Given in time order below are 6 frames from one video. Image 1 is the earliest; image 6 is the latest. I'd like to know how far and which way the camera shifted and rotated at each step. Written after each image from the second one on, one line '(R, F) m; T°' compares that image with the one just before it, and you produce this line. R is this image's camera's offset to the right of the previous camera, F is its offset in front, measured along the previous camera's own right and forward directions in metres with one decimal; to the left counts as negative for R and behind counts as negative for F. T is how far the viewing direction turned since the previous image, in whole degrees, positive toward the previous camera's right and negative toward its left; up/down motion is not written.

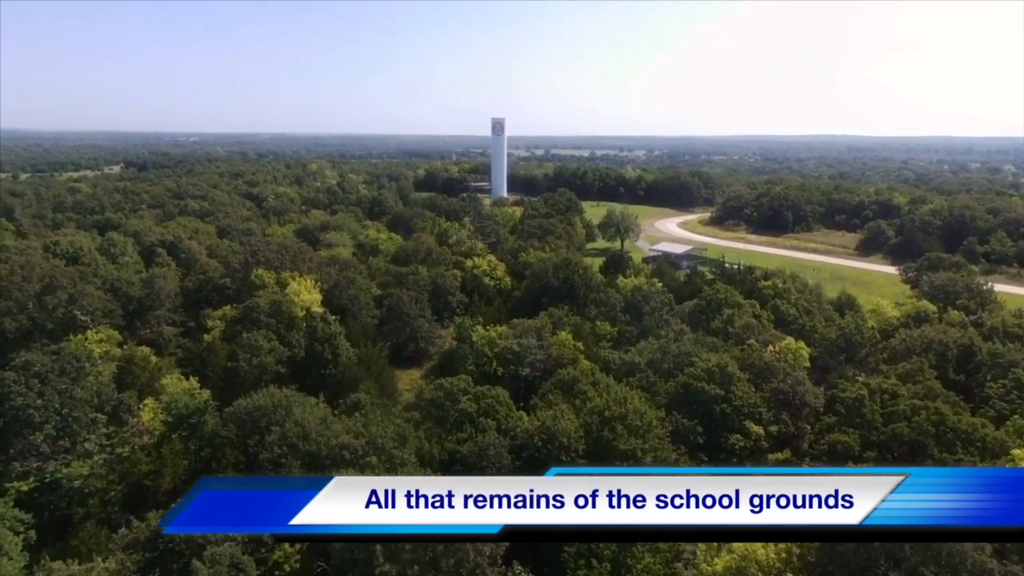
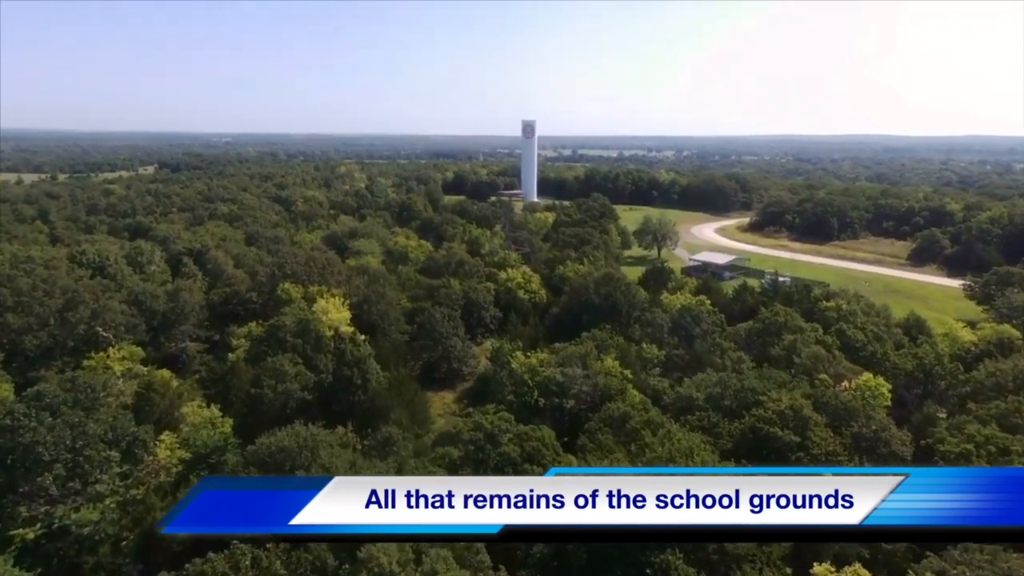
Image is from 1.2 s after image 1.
(-0.6, +1.8) m; -2°
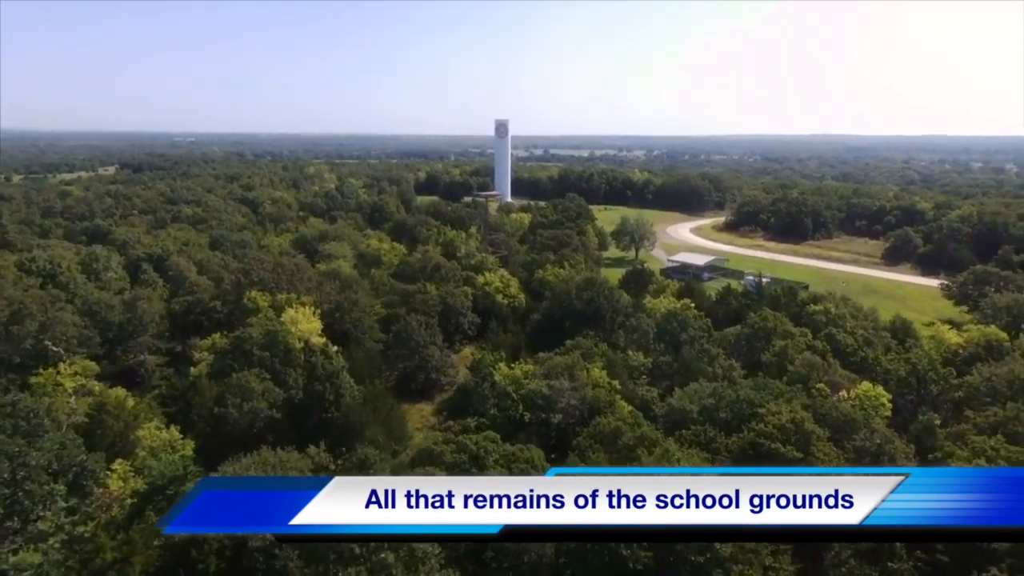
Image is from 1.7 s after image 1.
(-0.3, +1.2) m; +2°
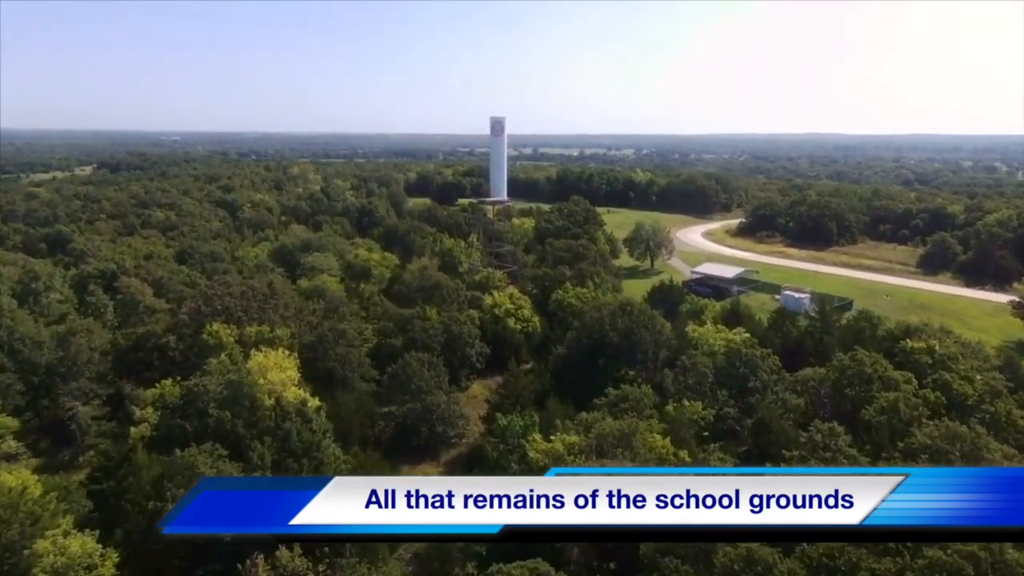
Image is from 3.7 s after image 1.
(-1.3, +5.3) m; +1°
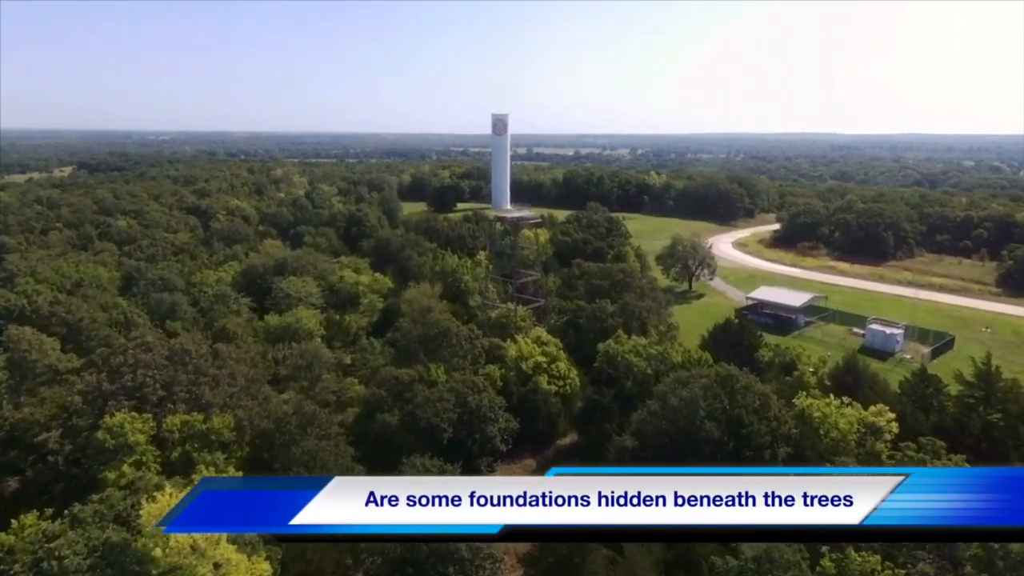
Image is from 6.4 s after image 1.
(-1.5, +7.9) m; +1°
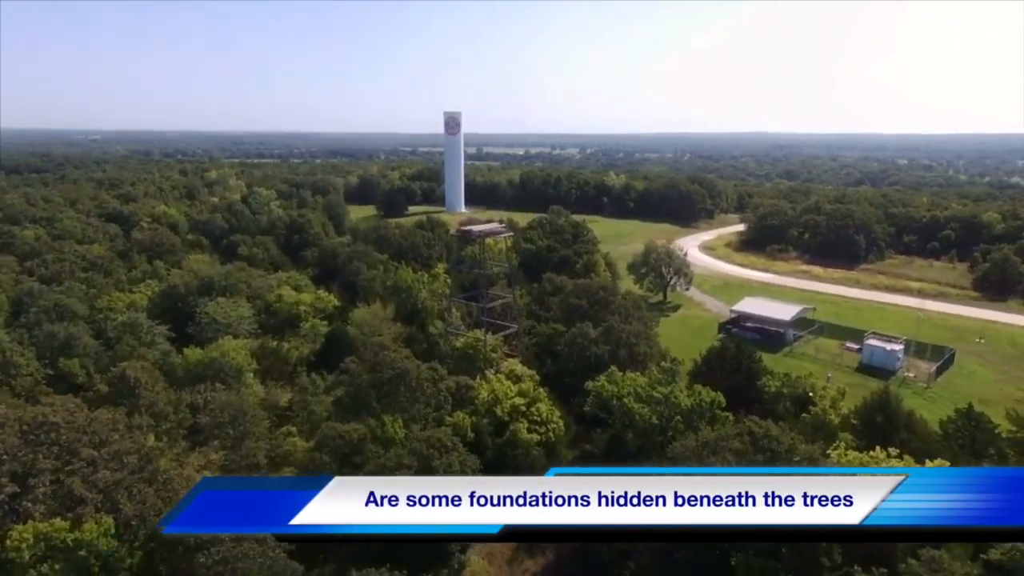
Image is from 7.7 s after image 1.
(-0.6, +4.0) m; +4°
